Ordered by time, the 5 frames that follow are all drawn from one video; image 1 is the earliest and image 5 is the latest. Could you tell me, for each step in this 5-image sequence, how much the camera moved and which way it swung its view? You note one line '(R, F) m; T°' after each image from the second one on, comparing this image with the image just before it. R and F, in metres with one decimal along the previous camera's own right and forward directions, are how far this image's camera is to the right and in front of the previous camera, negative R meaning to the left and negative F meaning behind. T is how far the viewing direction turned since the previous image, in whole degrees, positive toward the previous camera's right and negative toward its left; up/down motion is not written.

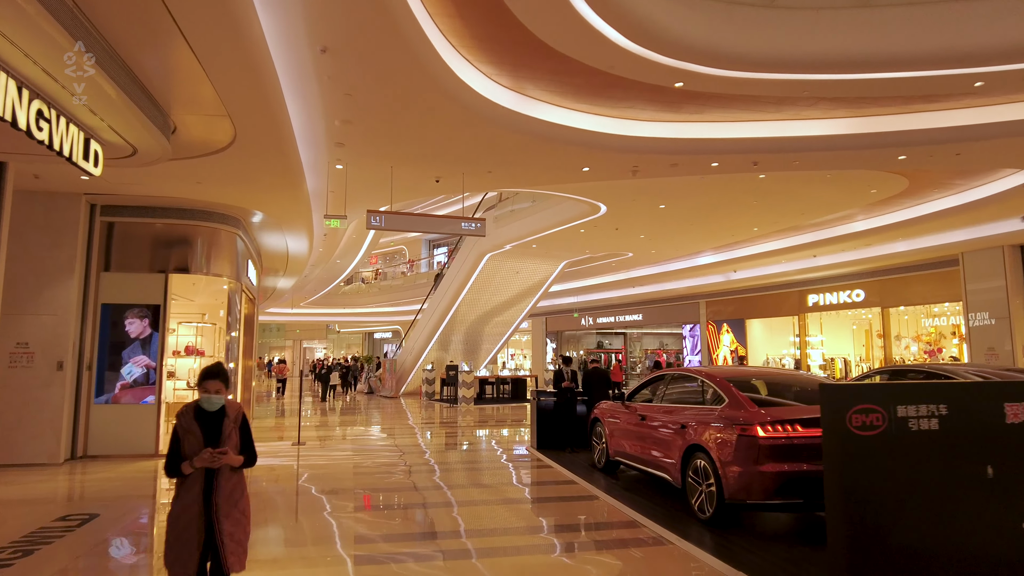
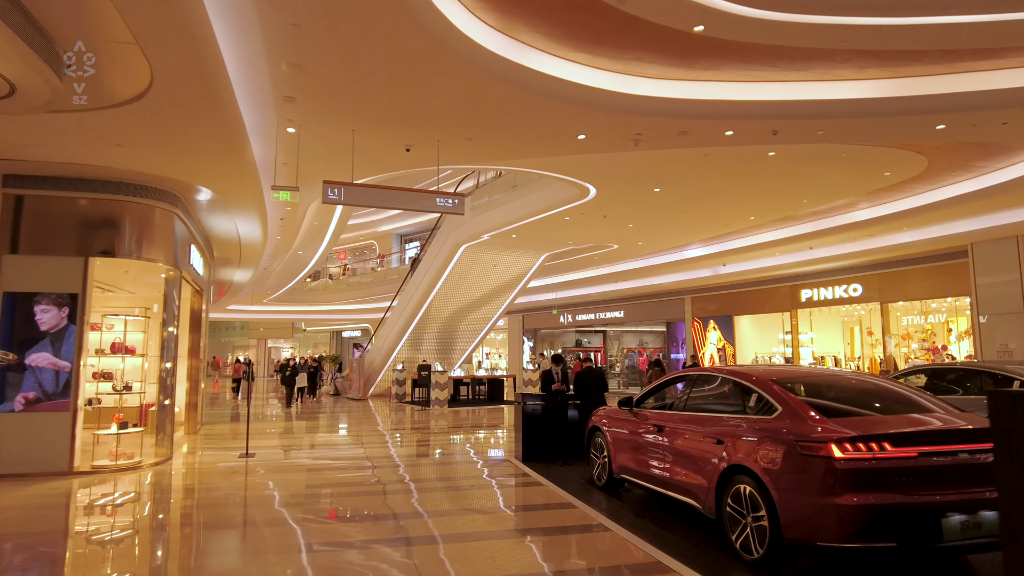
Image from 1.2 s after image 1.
(-0.1, +1.1) m; +2°
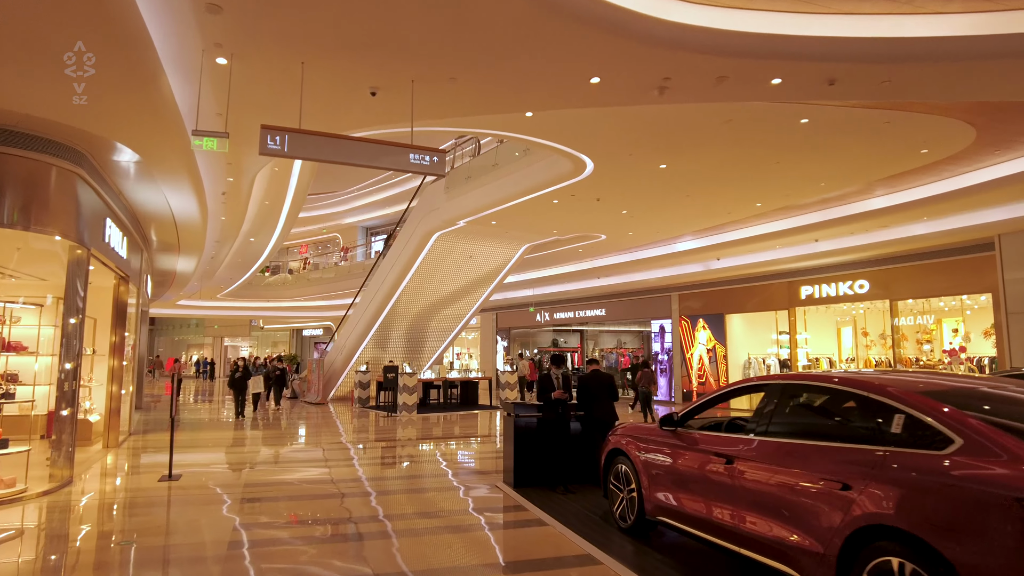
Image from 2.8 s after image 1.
(-0.2, +1.4) m; +3°
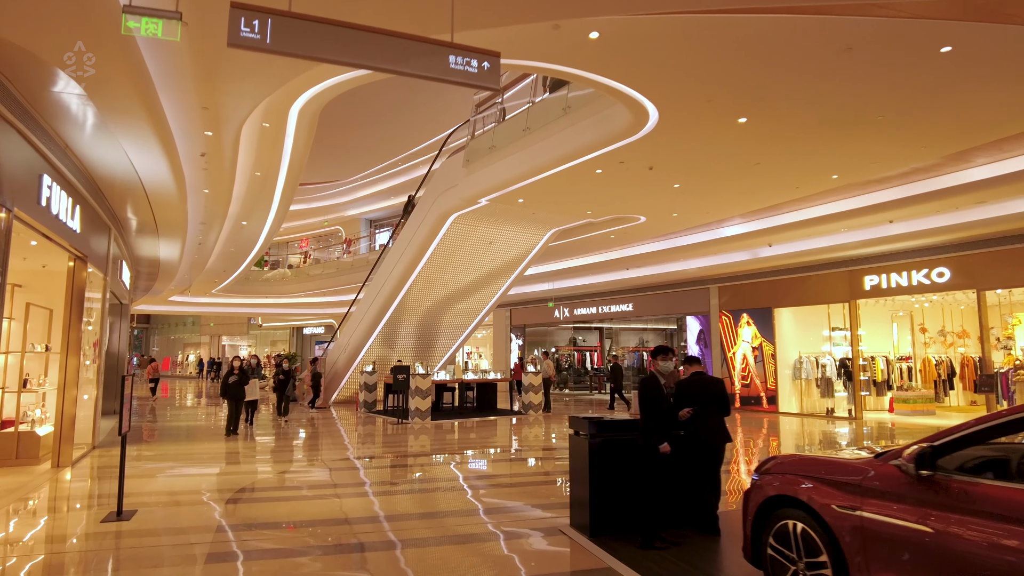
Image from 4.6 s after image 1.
(-0.5, +1.6) m; 0°
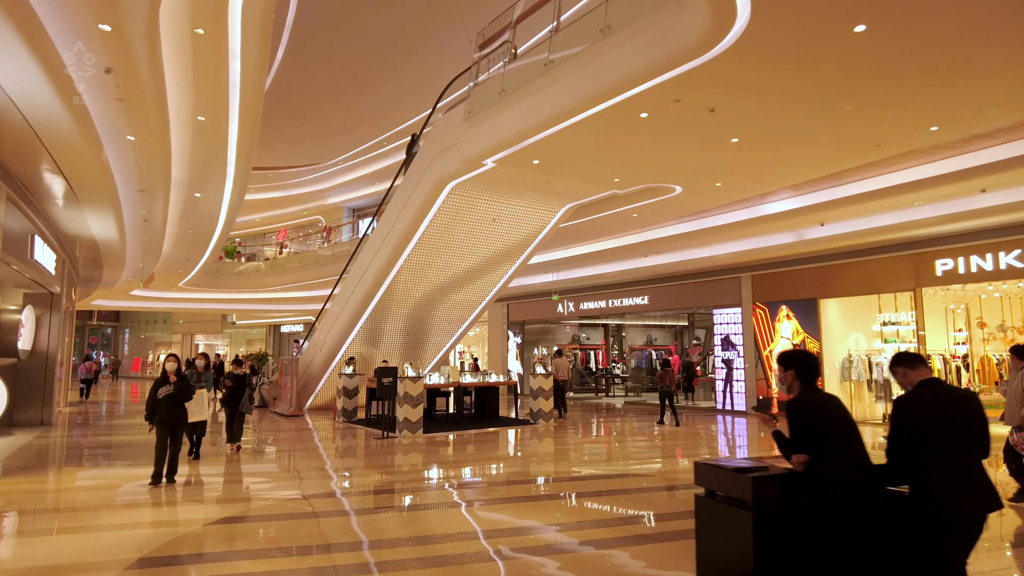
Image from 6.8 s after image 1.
(-0.3, +2.0) m; +1°
